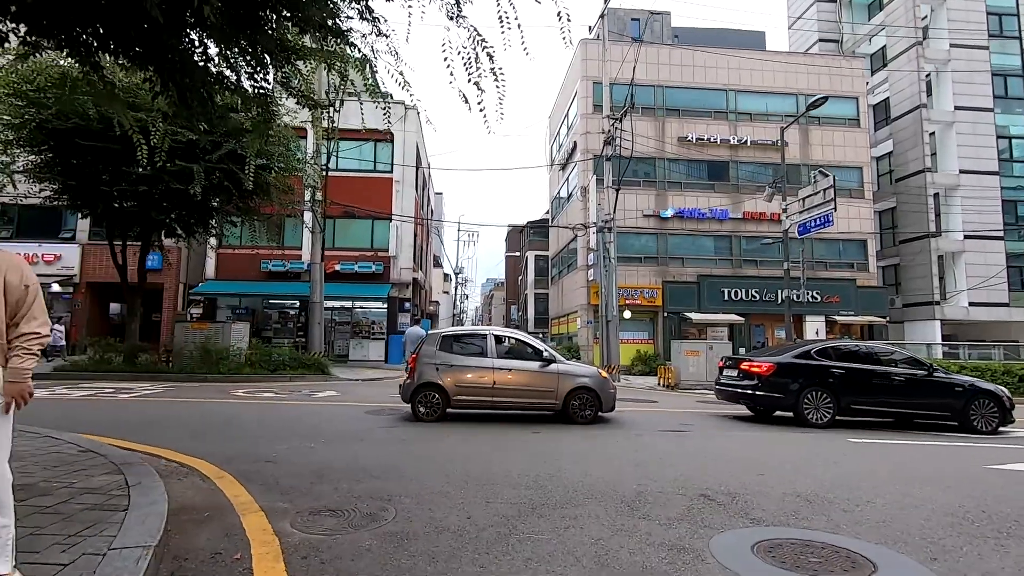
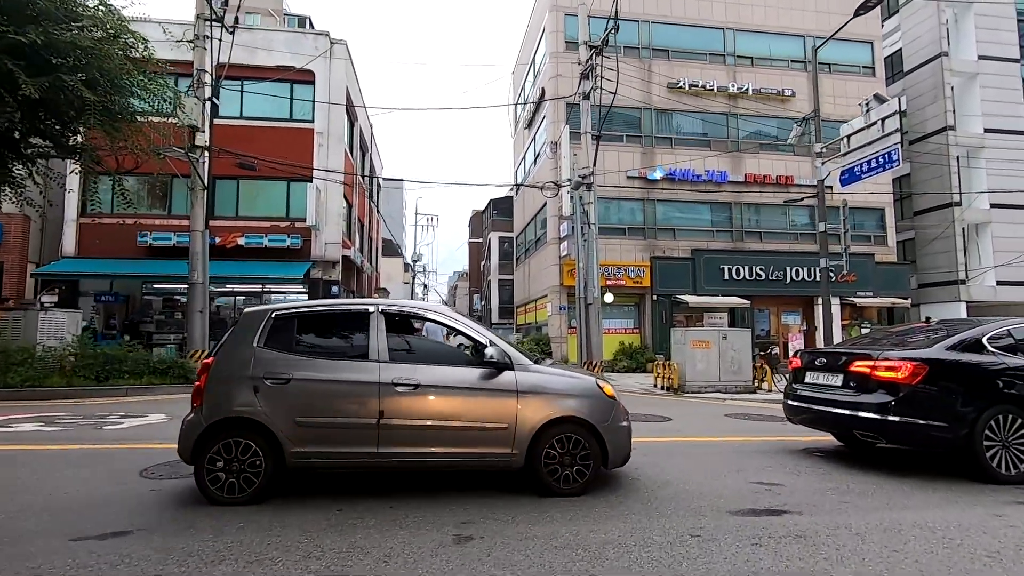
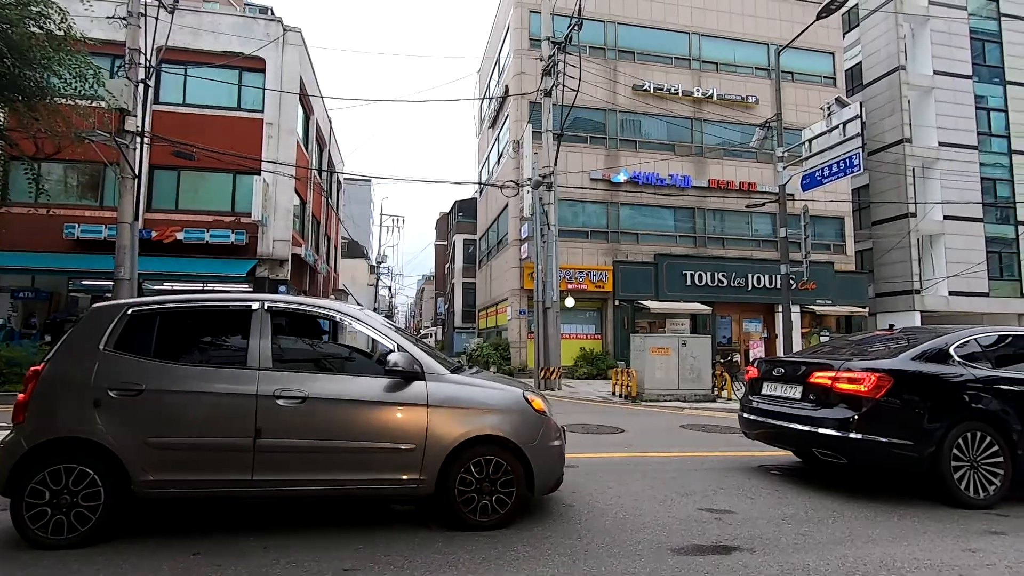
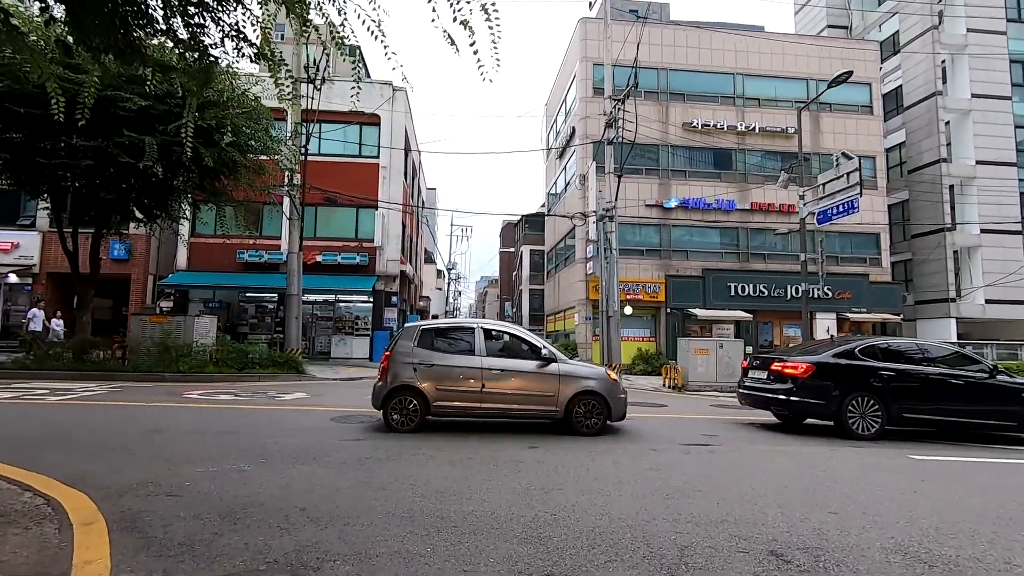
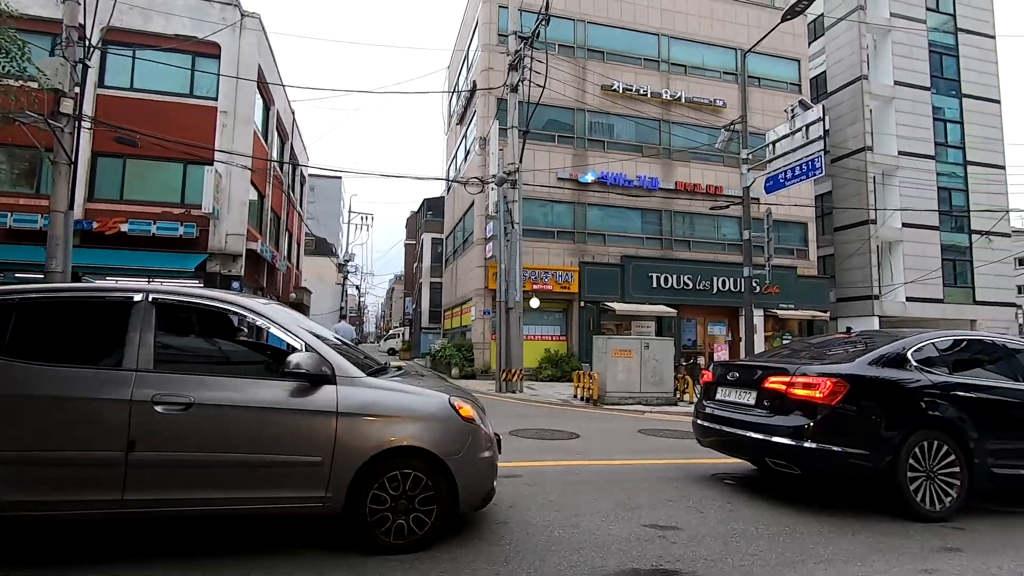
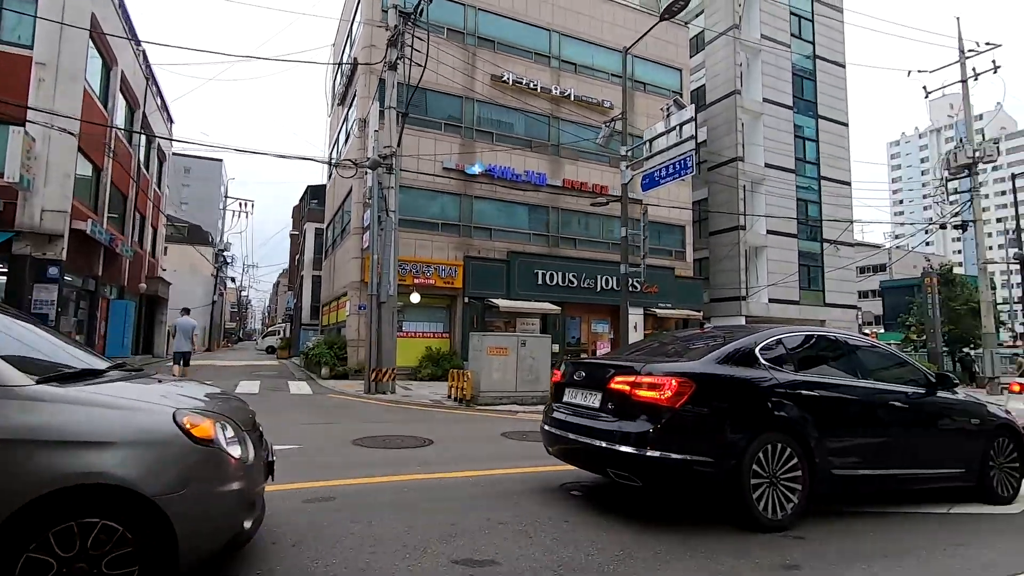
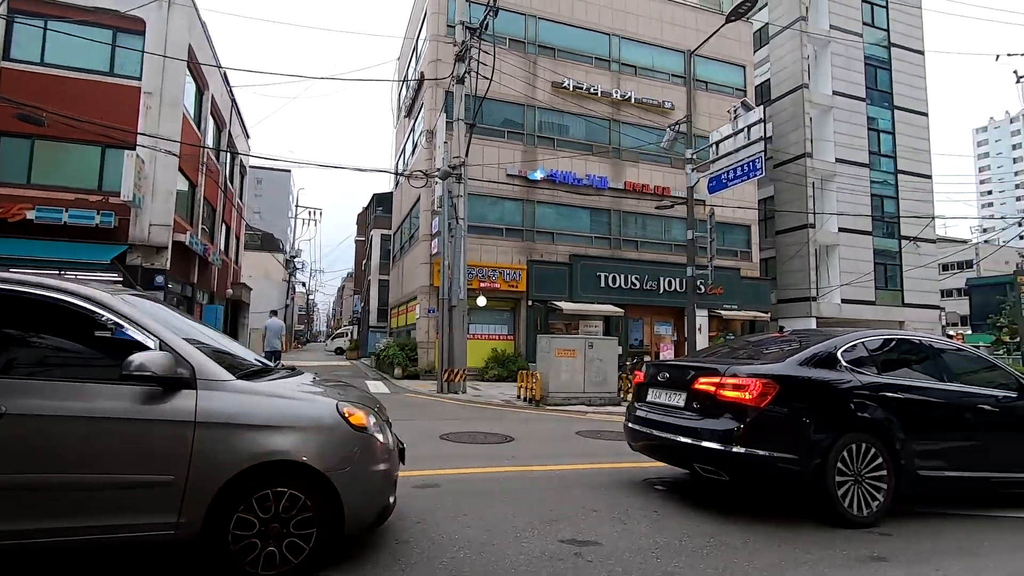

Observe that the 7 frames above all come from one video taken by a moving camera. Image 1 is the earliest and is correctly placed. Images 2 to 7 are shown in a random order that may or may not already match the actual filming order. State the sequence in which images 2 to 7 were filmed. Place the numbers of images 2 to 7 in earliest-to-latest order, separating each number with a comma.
4, 2, 3, 5, 7, 6
